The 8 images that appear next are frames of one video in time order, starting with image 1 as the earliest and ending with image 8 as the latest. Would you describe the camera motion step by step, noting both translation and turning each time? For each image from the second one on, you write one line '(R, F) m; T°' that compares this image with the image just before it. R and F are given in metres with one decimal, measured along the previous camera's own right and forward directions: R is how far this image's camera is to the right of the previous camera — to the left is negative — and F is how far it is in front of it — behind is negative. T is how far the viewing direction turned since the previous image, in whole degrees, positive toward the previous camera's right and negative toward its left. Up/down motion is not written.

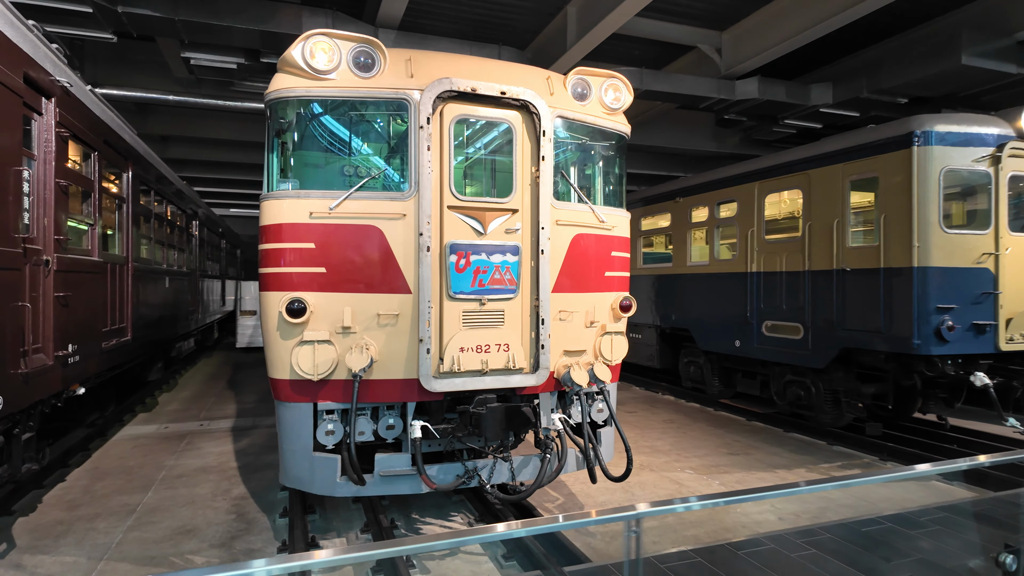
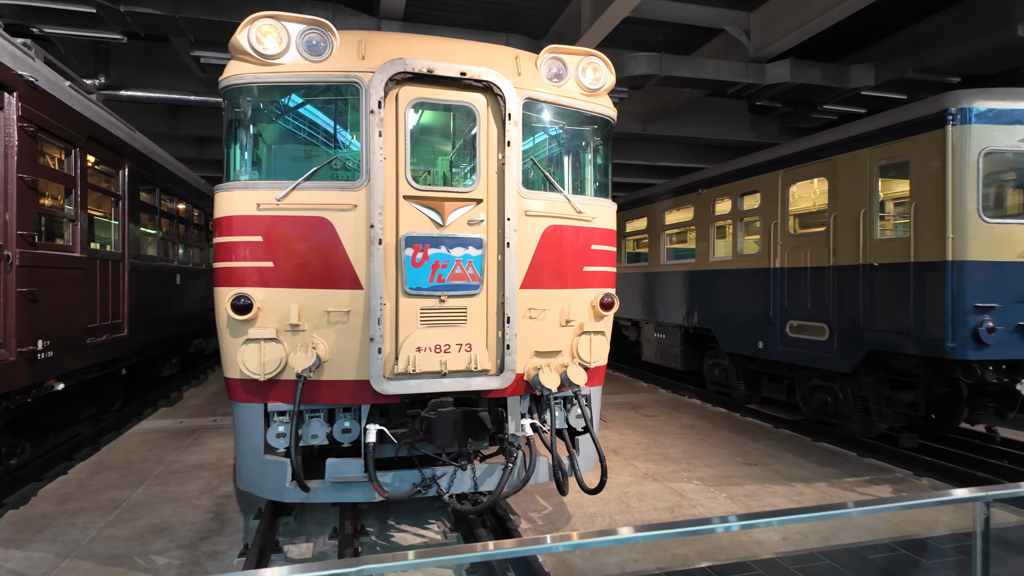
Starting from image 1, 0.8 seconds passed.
(+0.5, +0.3) m; -5°
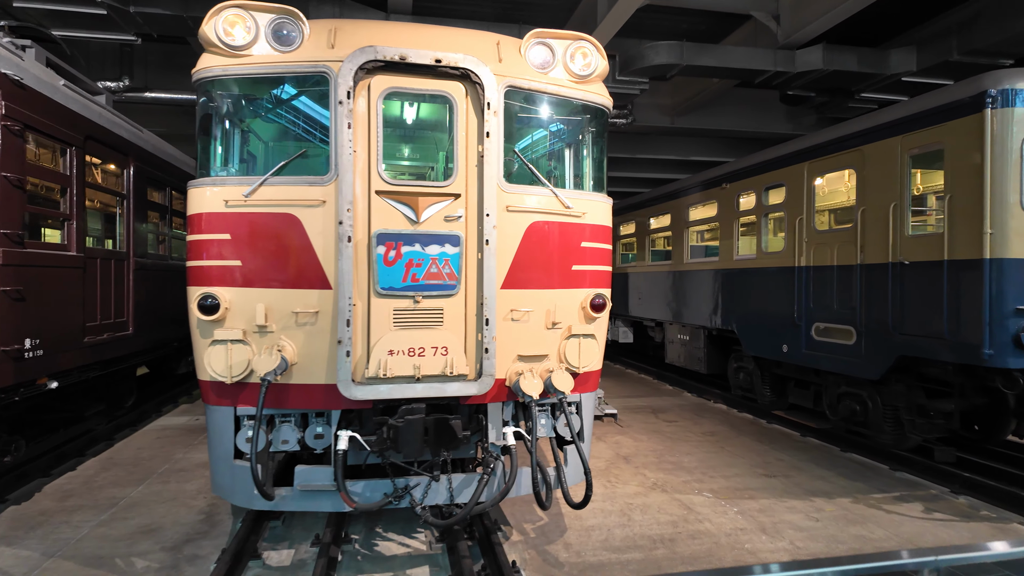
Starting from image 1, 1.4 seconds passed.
(+0.3, +0.2) m; -4°
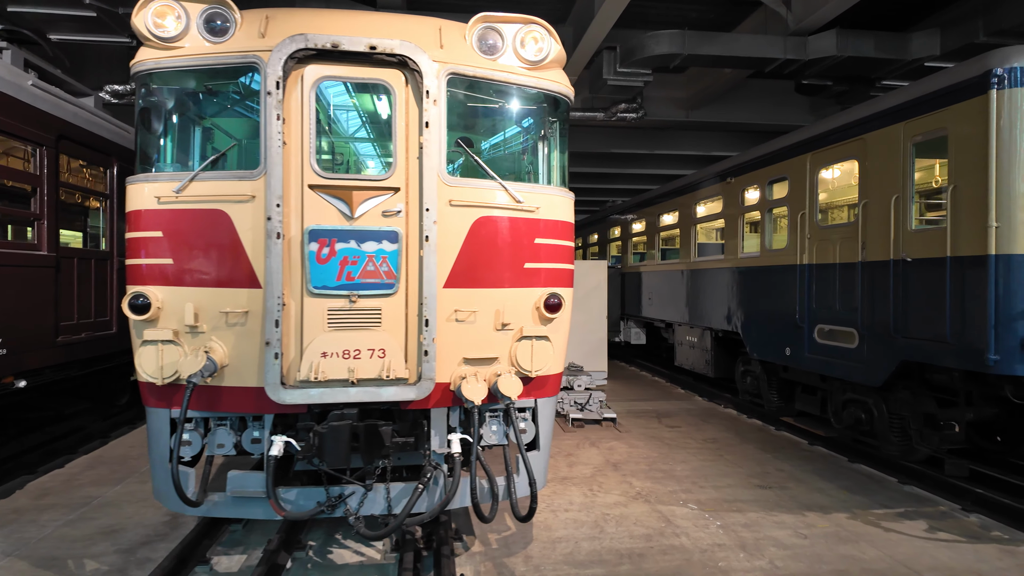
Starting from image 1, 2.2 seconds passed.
(+0.5, +0.2) m; -3°
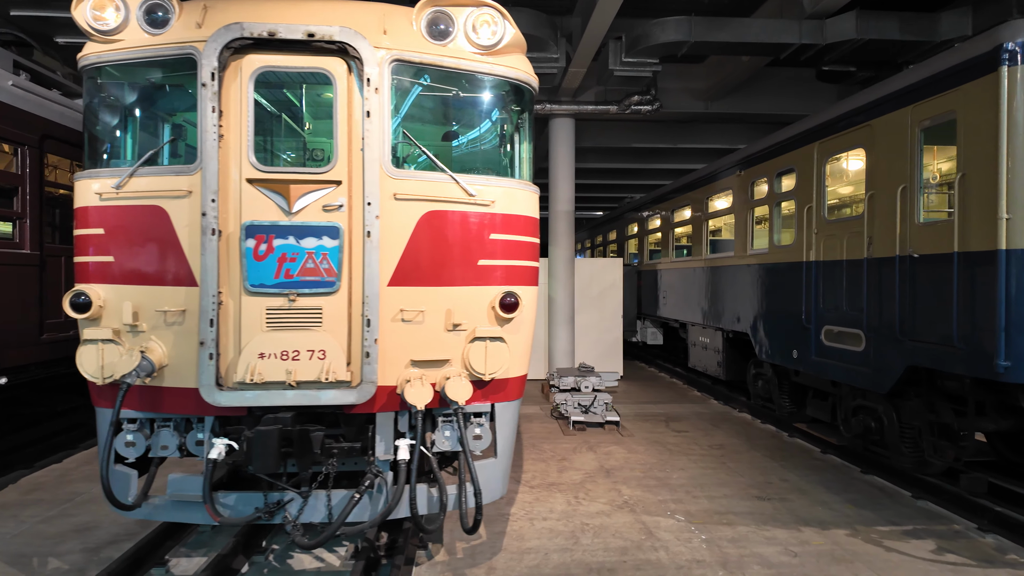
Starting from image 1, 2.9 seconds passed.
(+0.5, +0.2) m; -4°
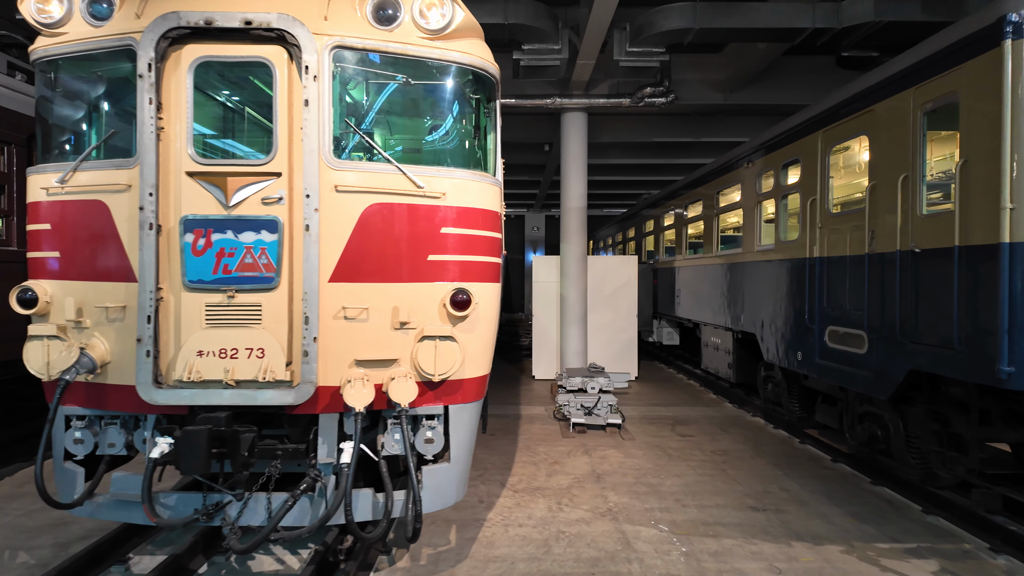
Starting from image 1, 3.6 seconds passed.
(+0.4, +0.2) m; -4°
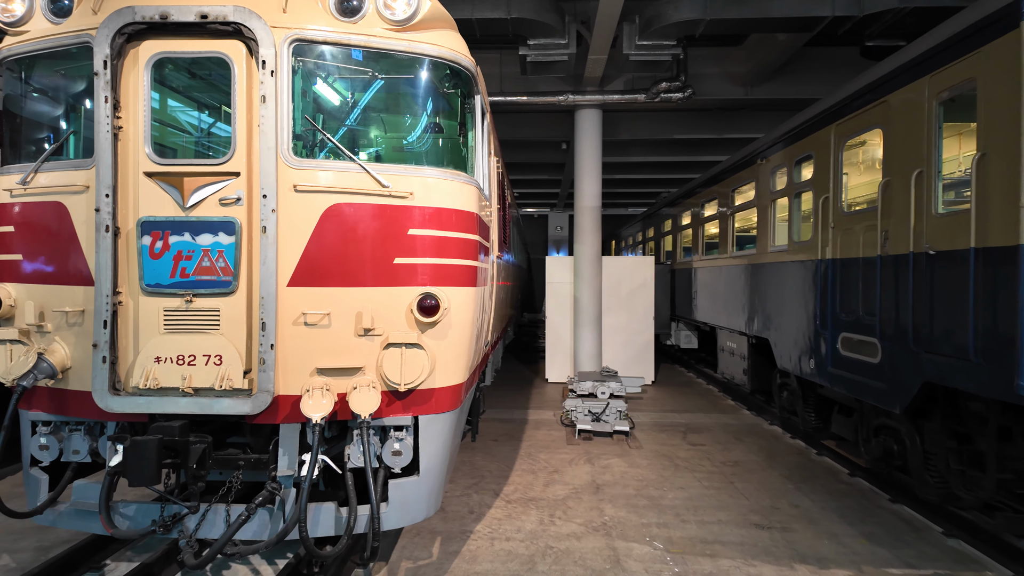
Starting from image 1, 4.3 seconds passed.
(+0.3, +0.2) m; -3°
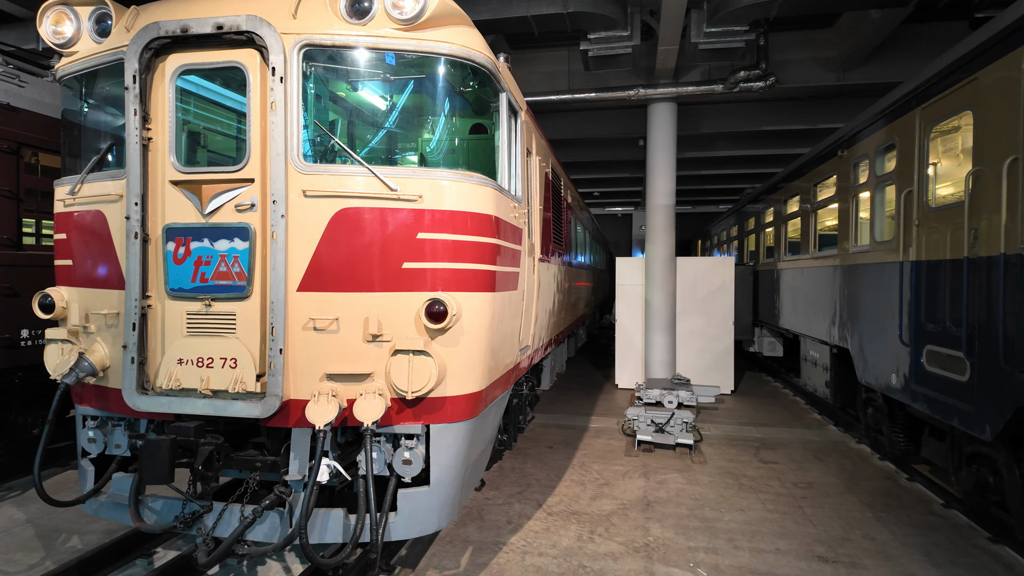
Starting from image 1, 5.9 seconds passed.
(+0.4, +0.2) m; -9°
